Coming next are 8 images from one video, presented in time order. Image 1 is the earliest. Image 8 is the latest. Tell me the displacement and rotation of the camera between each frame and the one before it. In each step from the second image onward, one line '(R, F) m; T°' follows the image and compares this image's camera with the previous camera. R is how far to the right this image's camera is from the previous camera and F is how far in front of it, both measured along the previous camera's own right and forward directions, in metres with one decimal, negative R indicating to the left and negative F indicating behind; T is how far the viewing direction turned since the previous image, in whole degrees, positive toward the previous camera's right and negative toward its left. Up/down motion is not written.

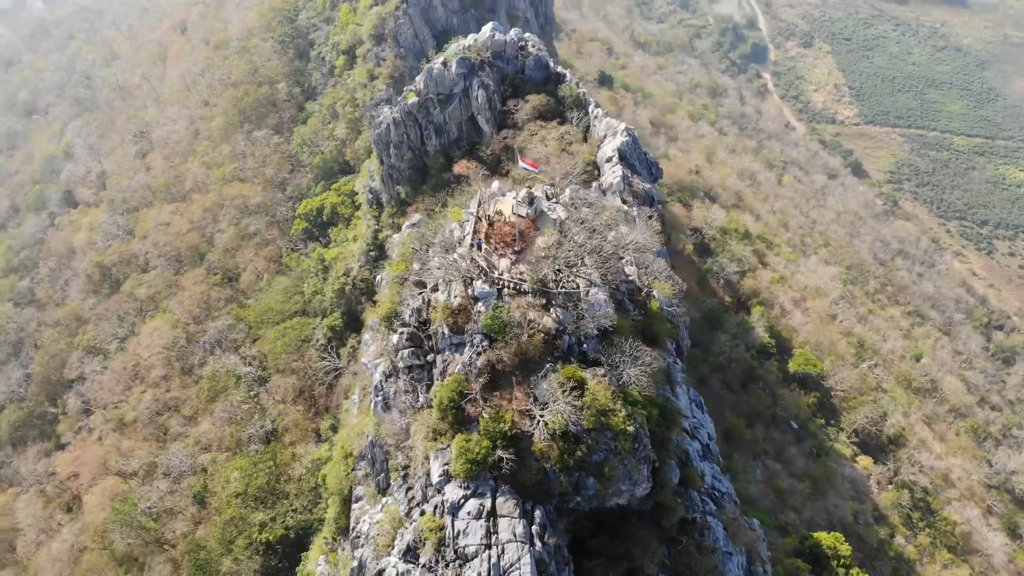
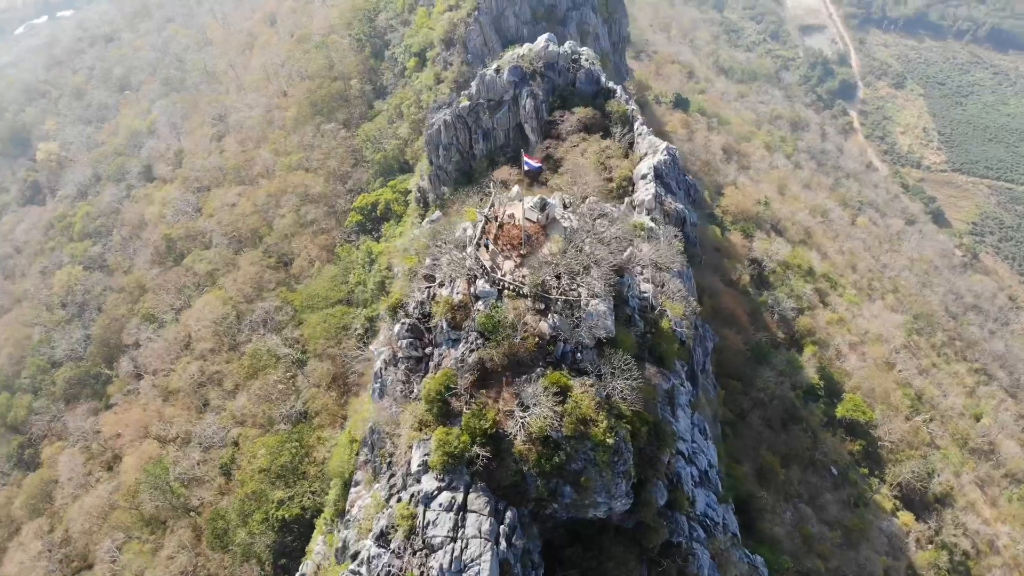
(+2.5, -0.2) m; -5°
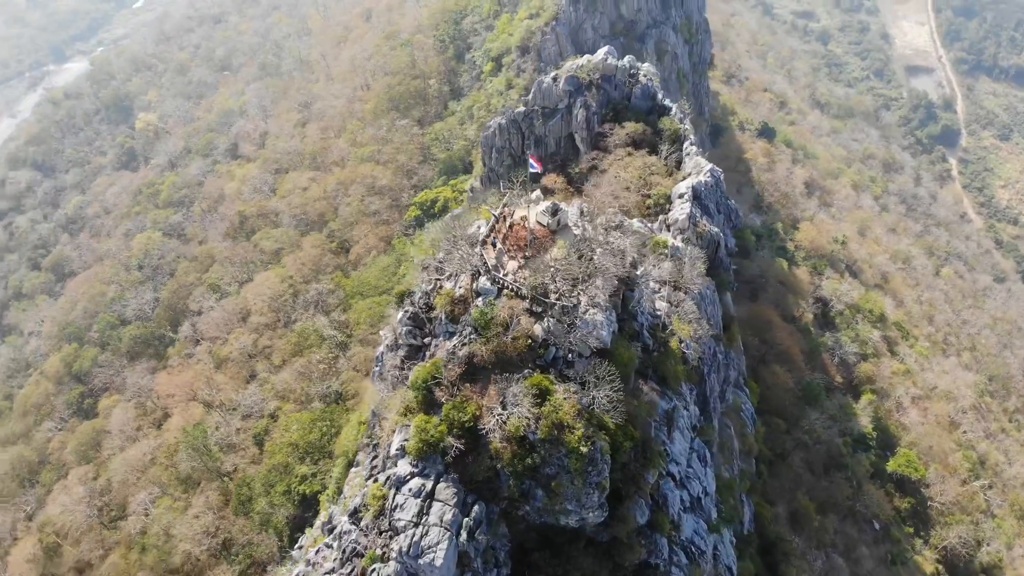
(+2.9, -0.1) m; -6°
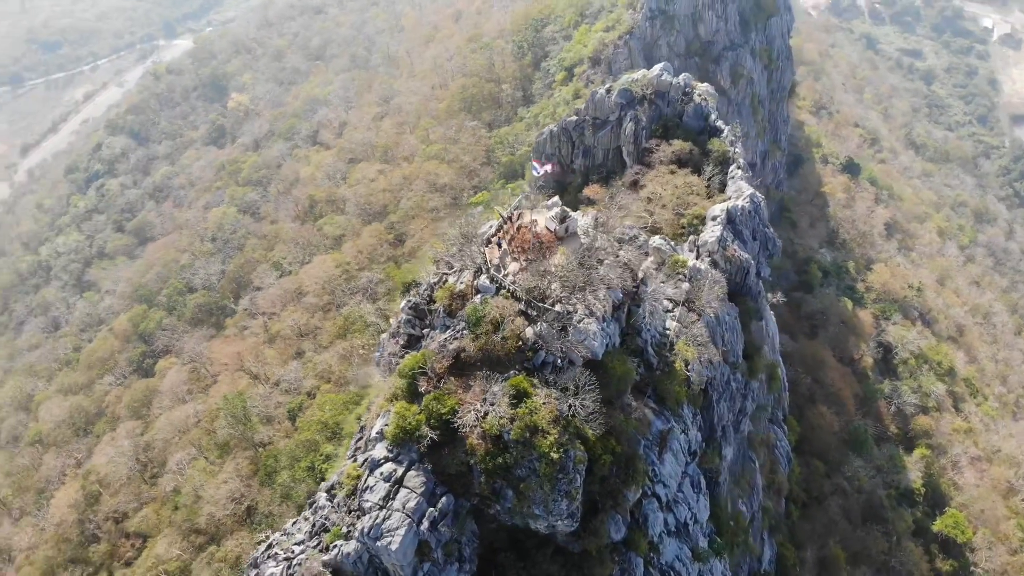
(+2.9, 0.0) m; -6°
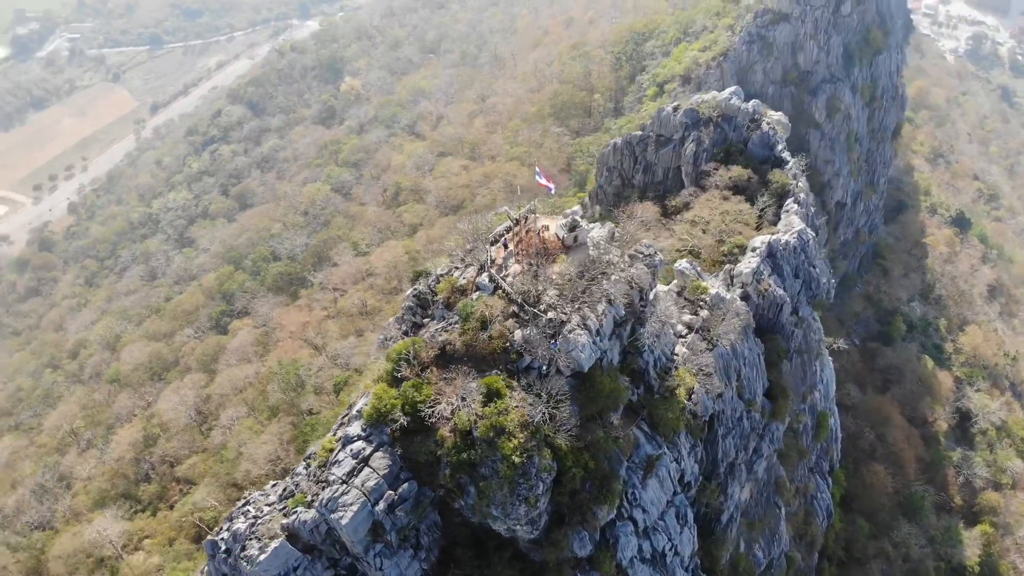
(+3.7, +0.1) m; -7°
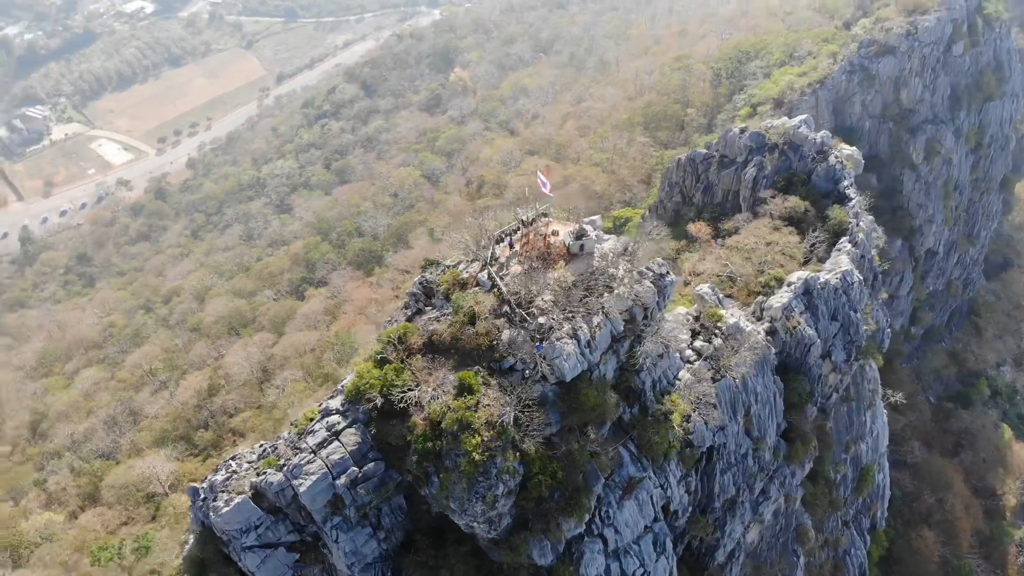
(+3.8, +0.3) m; -8°
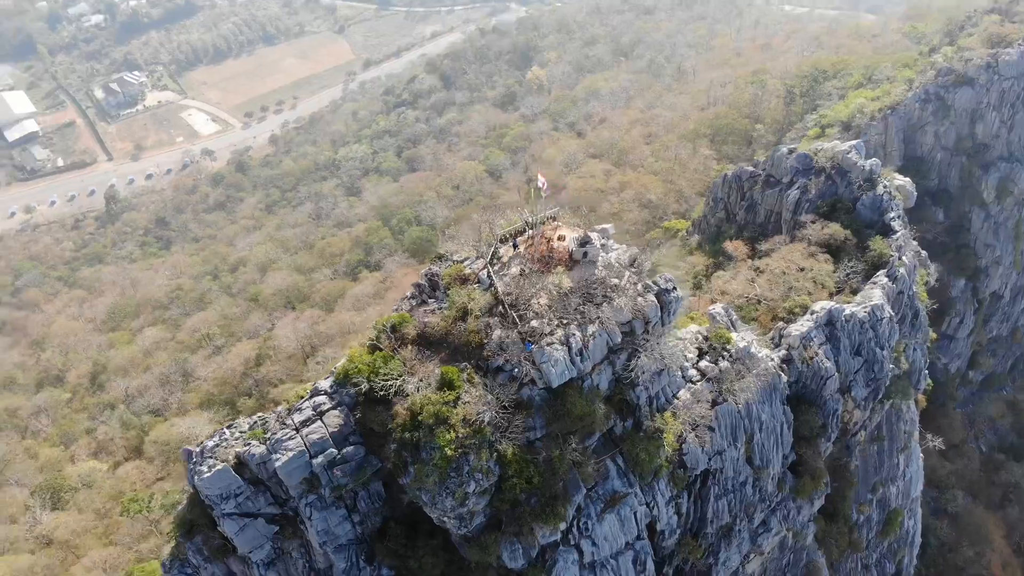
(+2.7, +0.2) m; -5°
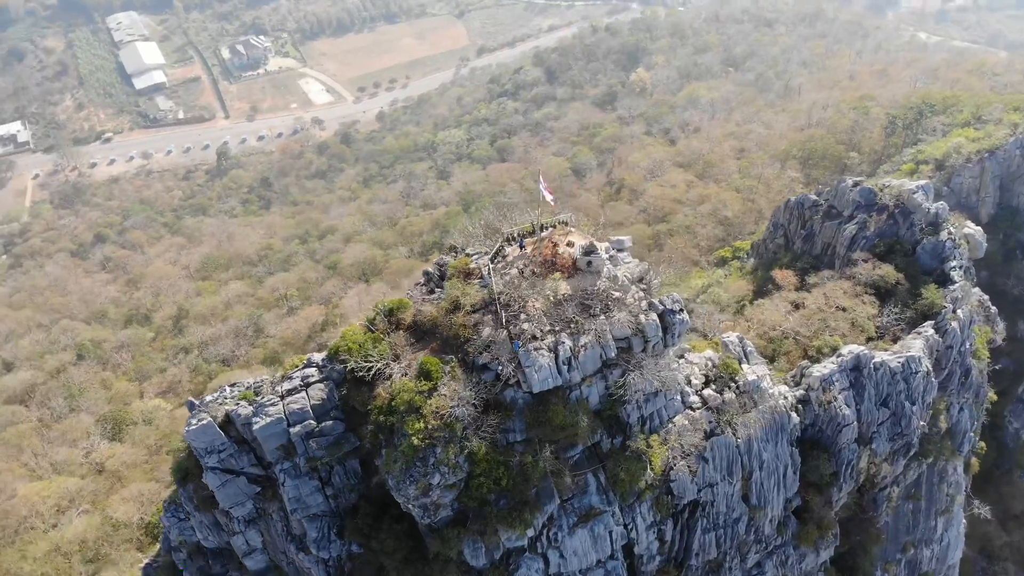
(+3.6, +0.5) m; -7°
